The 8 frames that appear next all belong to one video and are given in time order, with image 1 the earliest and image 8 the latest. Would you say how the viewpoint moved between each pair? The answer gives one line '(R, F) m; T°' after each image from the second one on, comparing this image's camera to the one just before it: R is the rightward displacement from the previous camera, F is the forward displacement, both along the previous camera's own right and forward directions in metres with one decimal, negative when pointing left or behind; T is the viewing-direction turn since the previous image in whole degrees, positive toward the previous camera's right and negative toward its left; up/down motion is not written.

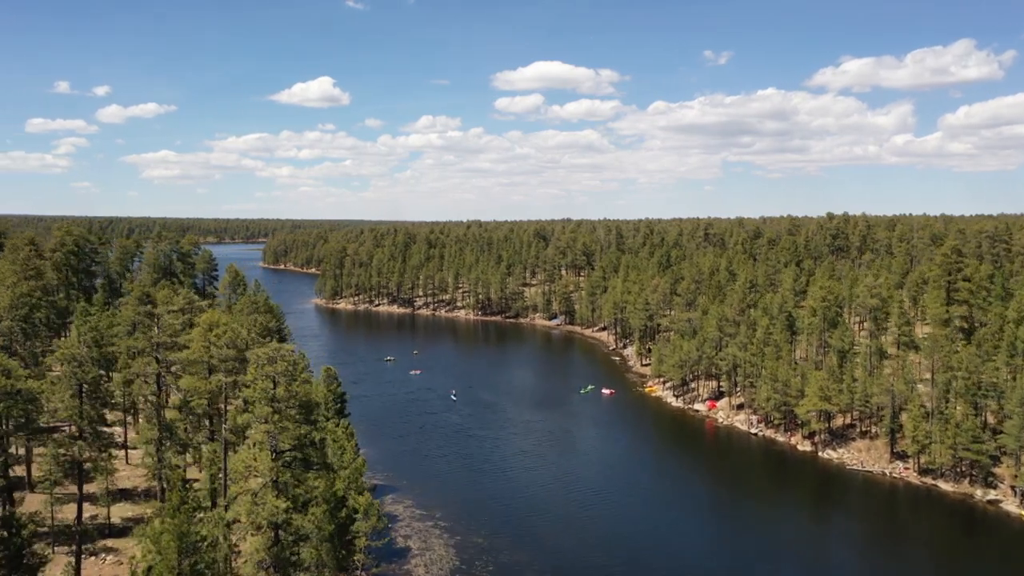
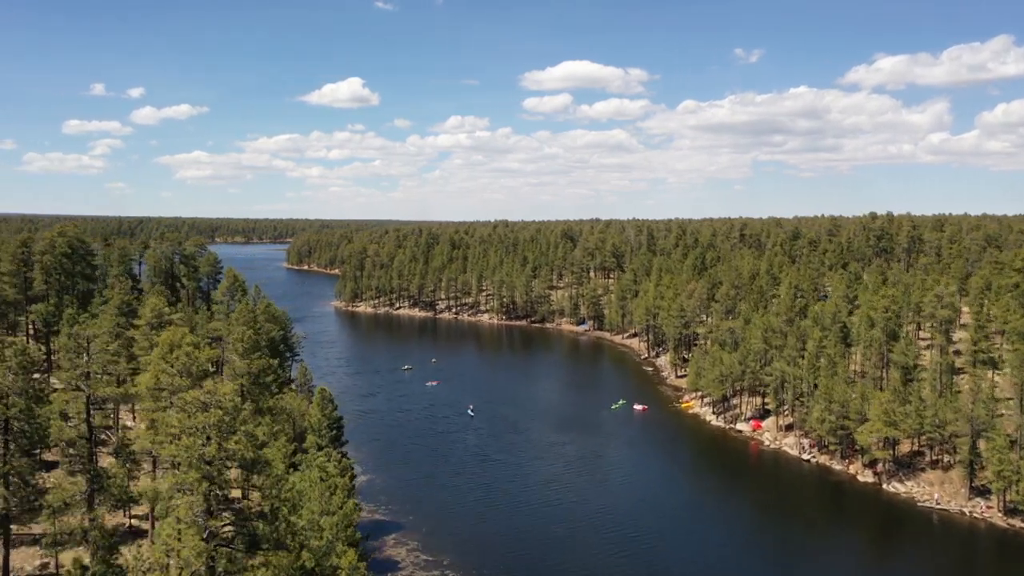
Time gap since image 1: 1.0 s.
(+0.5, +8.1) m; -2°
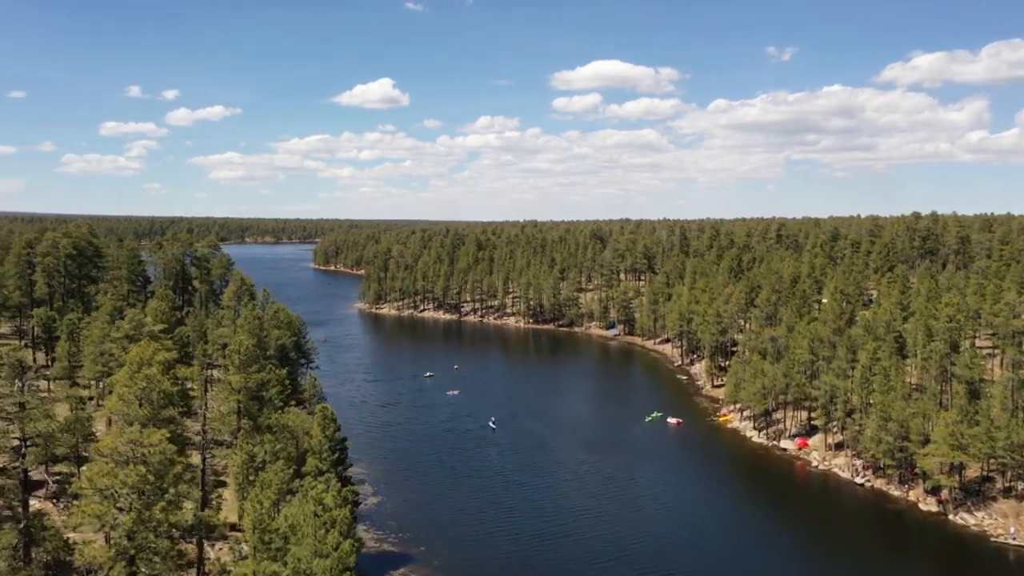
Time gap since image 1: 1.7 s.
(+0.4, +5.7) m; -2°
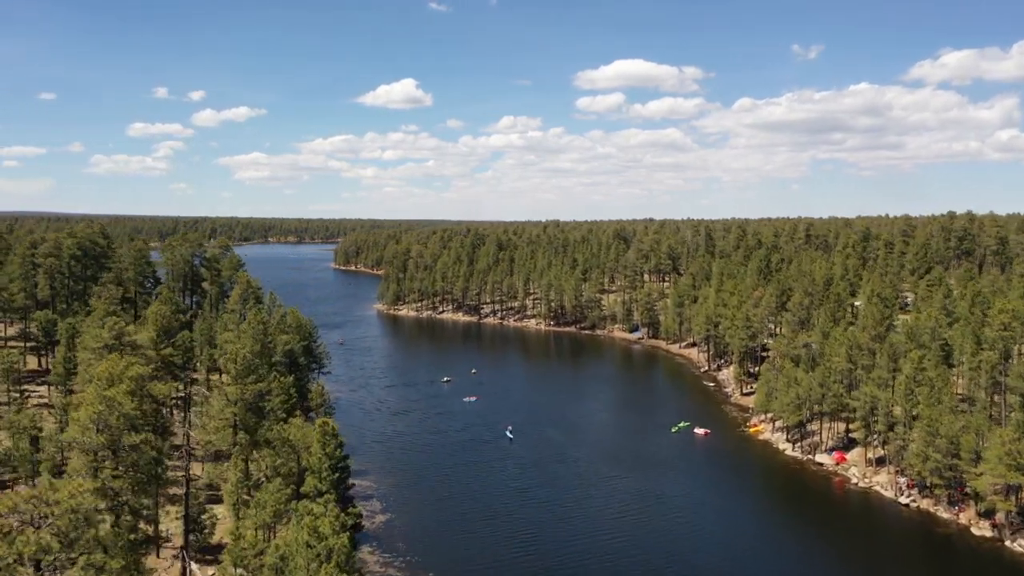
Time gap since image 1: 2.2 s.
(+0.4, +4.1) m; -2°
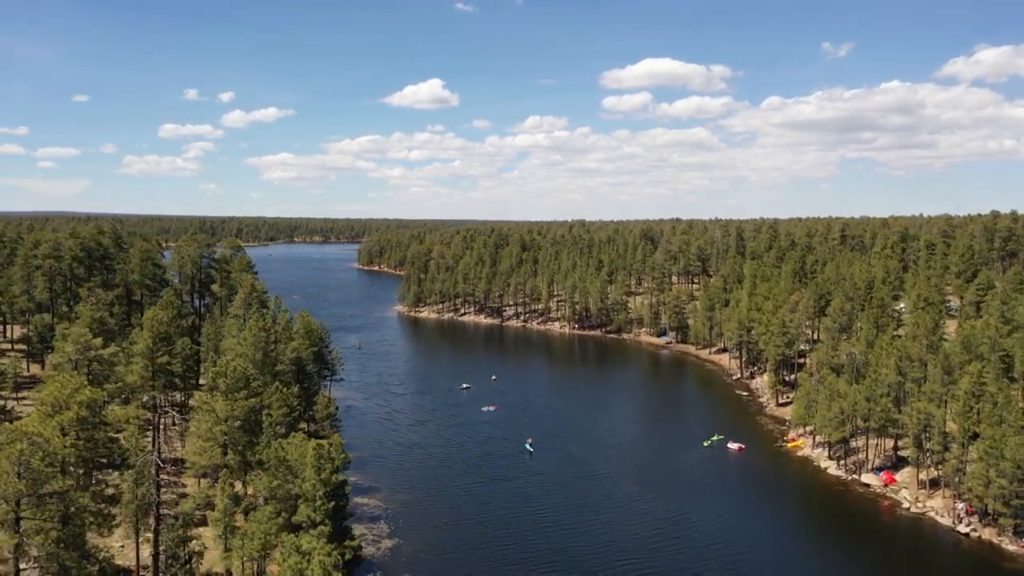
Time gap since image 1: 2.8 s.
(+0.5, +4.9) m; -2°
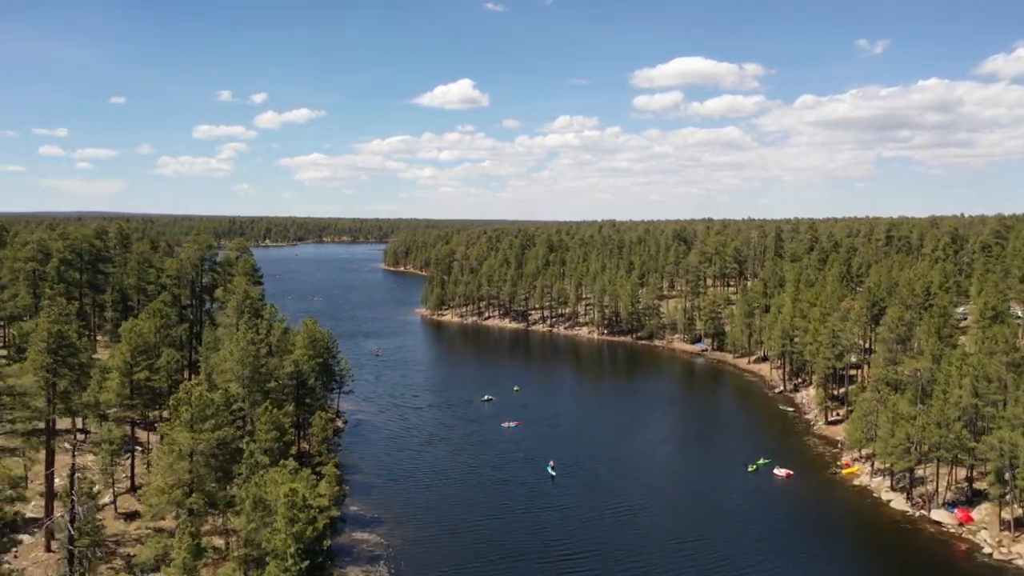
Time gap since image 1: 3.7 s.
(+0.7, +7.3) m; -2°
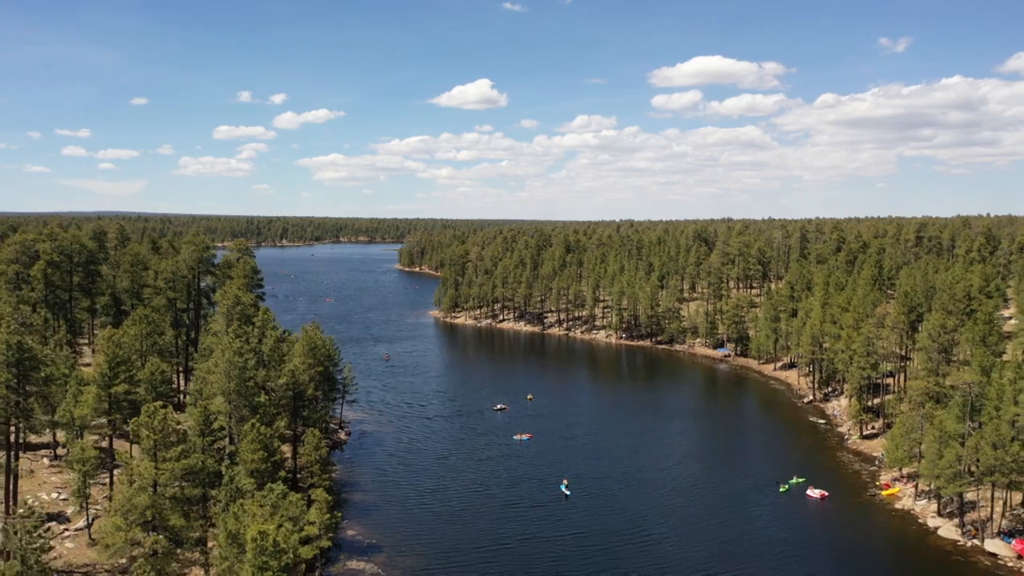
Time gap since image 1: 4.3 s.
(+0.5, +4.9) m; -1°
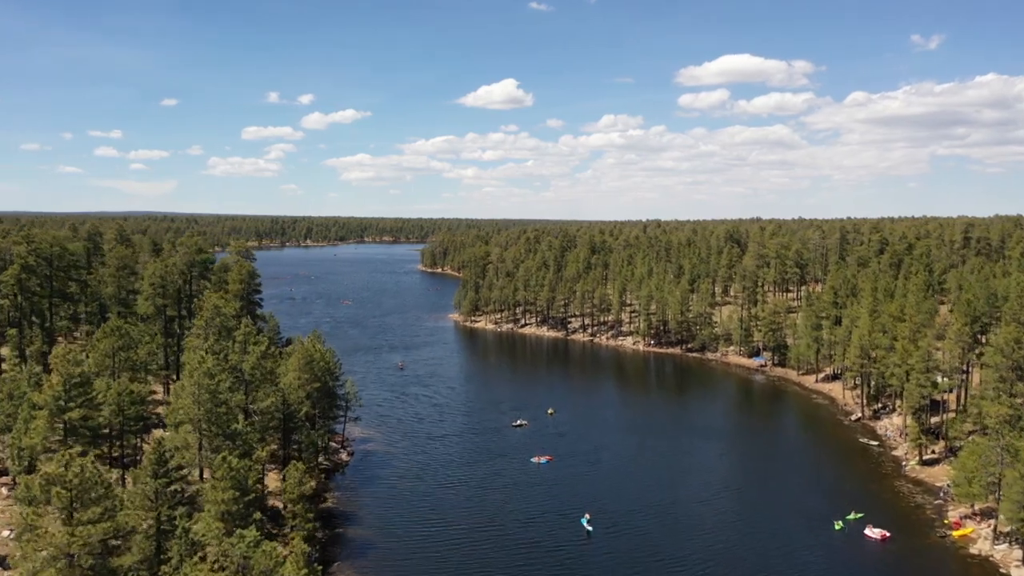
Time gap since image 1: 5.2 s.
(+0.6, +7.3) m; -2°
